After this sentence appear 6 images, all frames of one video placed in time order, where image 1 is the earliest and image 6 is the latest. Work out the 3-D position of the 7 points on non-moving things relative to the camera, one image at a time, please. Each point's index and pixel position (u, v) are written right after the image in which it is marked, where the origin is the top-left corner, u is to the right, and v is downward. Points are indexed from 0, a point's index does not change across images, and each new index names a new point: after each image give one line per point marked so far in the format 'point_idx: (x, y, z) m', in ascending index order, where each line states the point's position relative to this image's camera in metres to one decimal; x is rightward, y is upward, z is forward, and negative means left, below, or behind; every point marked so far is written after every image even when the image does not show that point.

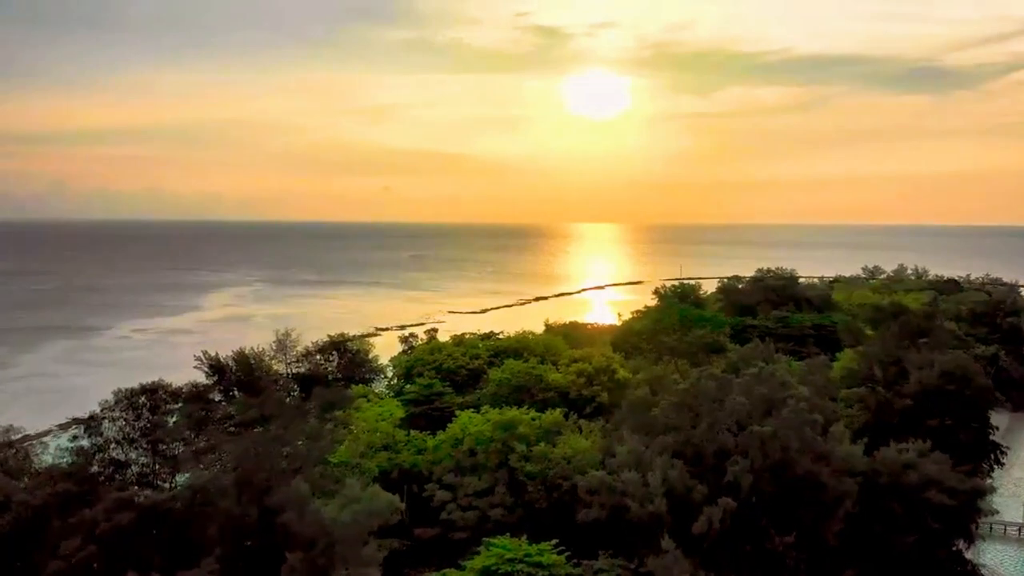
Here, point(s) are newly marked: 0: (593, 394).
0: (+1.8, -2.3, +17.2) m
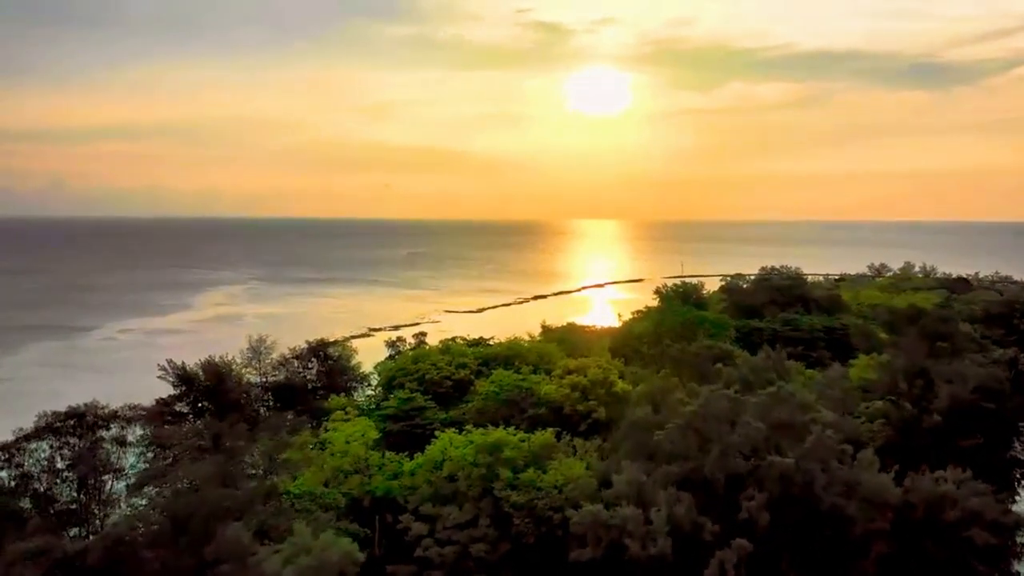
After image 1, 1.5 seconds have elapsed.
0: (+1.5, -2.4, +15.6) m
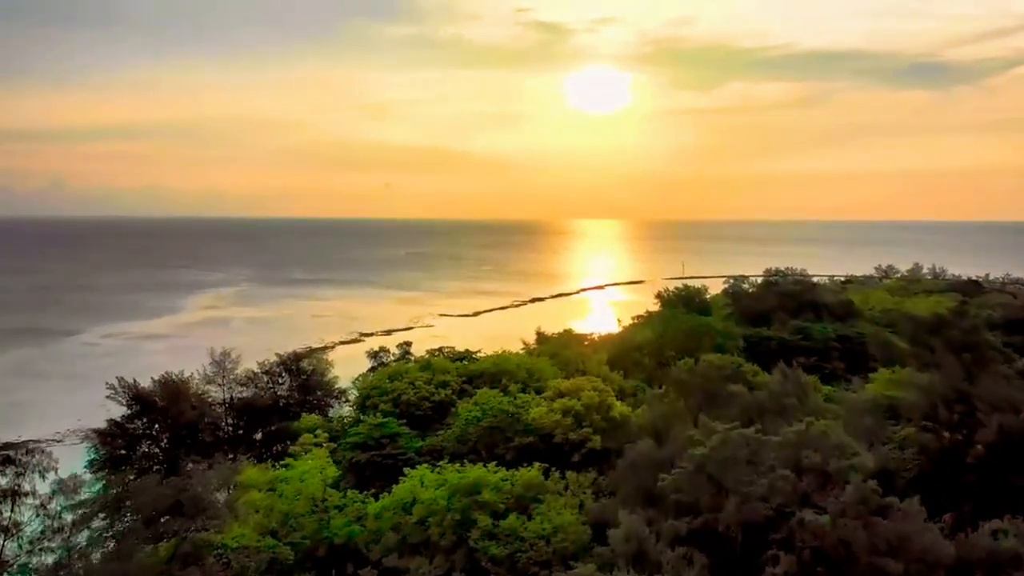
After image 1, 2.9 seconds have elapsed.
0: (+1.3, -2.6, +13.8) m
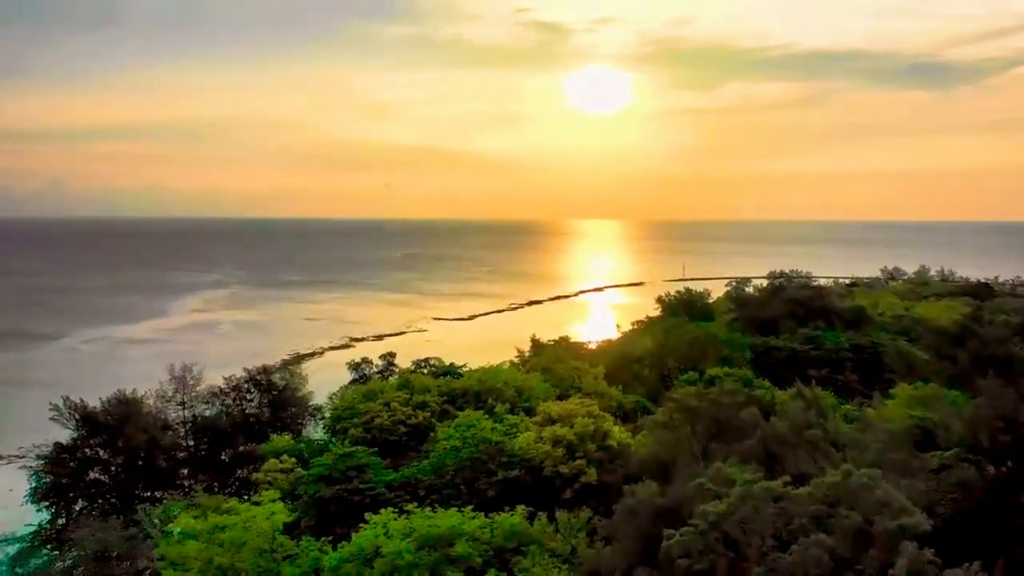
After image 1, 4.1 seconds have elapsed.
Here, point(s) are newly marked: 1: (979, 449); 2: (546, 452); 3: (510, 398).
0: (+1.0, -2.8, +12.1) m
1: (+7.2, -2.5, +12.1) m
2: (+0.6, -2.6, +12.4) m
3: (0.0, -2.2, +15.9) m
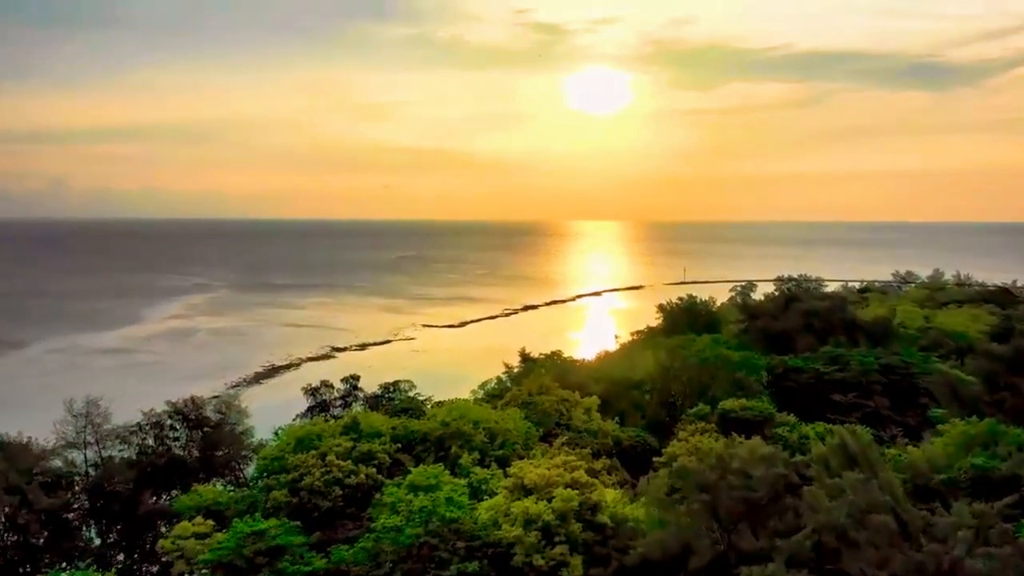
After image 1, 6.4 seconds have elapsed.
0: (+0.5, -3.1, +9.0) m
1: (+6.7, -2.8, +9.0) m
2: (+0.1, -2.9, +9.3) m
3: (-0.5, -2.6, +12.8) m
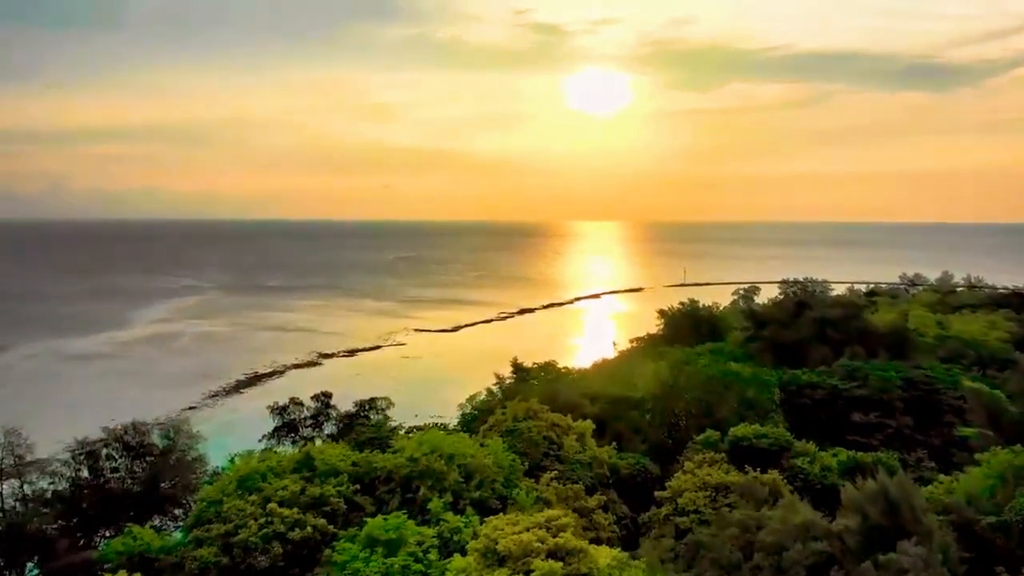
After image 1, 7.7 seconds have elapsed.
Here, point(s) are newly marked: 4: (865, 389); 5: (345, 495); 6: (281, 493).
0: (+0.2, -3.3, +7.2) m
1: (+6.4, -3.0, +7.1) m
2: (-0.2, -3.1, +7.4) m
3: (-0.8, -2.8, +10.9) m
4: (+8.5, -2.4, +18.7) m
5: (-2.3, -2.8, +10.7) m
6: (-3.0, -2.8, +10.6) m
